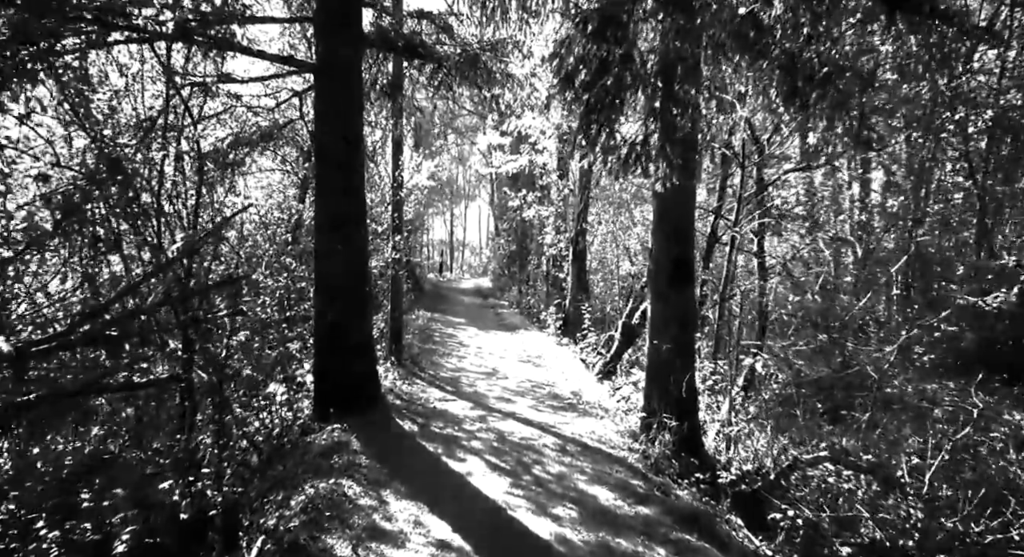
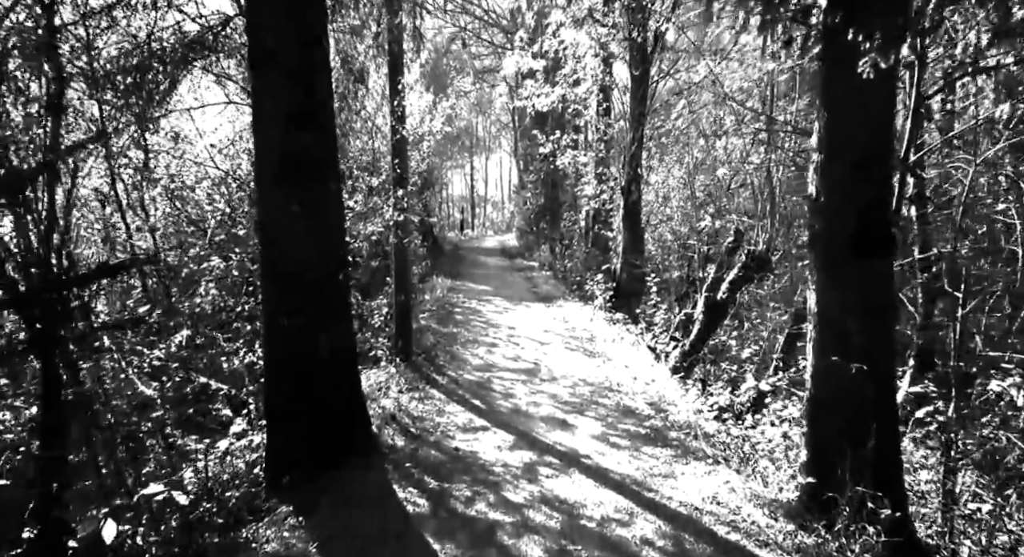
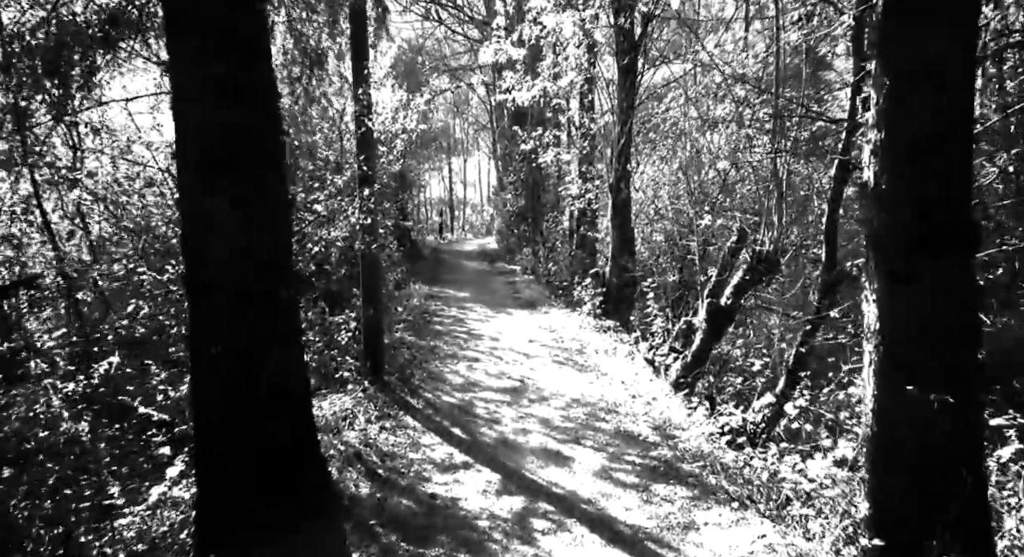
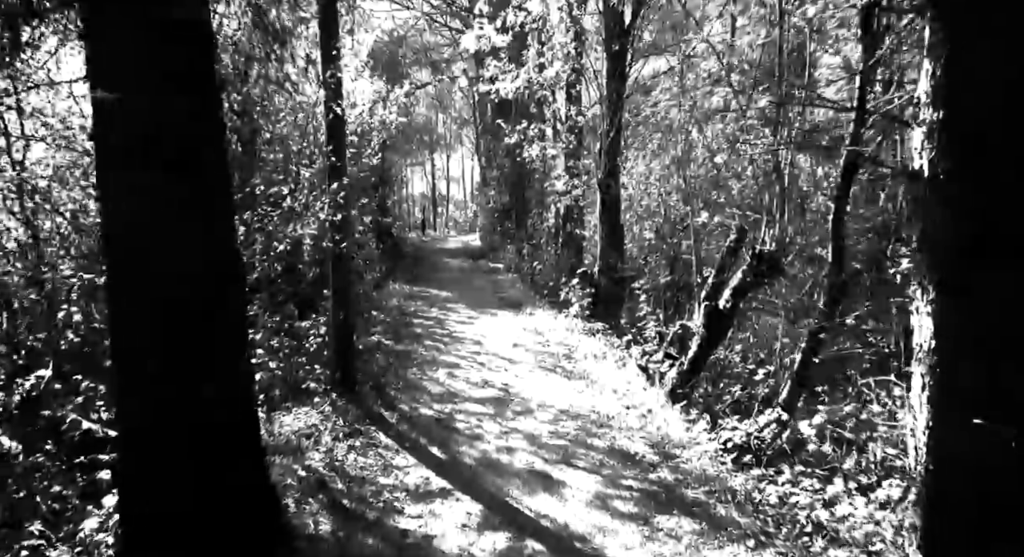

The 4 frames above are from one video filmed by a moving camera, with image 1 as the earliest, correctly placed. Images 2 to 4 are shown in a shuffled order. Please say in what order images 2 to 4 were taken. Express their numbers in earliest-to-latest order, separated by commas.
2, 3, 4
